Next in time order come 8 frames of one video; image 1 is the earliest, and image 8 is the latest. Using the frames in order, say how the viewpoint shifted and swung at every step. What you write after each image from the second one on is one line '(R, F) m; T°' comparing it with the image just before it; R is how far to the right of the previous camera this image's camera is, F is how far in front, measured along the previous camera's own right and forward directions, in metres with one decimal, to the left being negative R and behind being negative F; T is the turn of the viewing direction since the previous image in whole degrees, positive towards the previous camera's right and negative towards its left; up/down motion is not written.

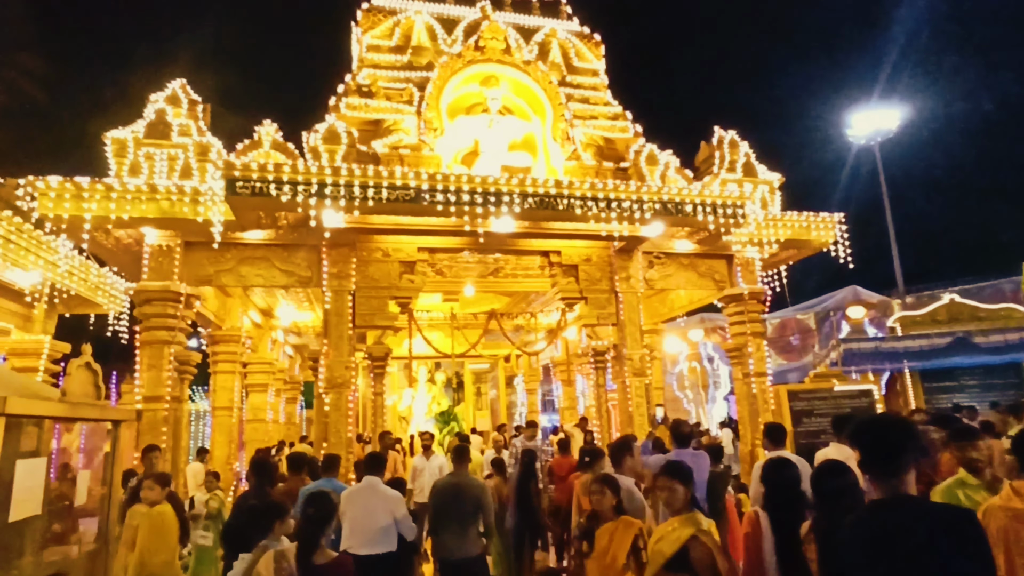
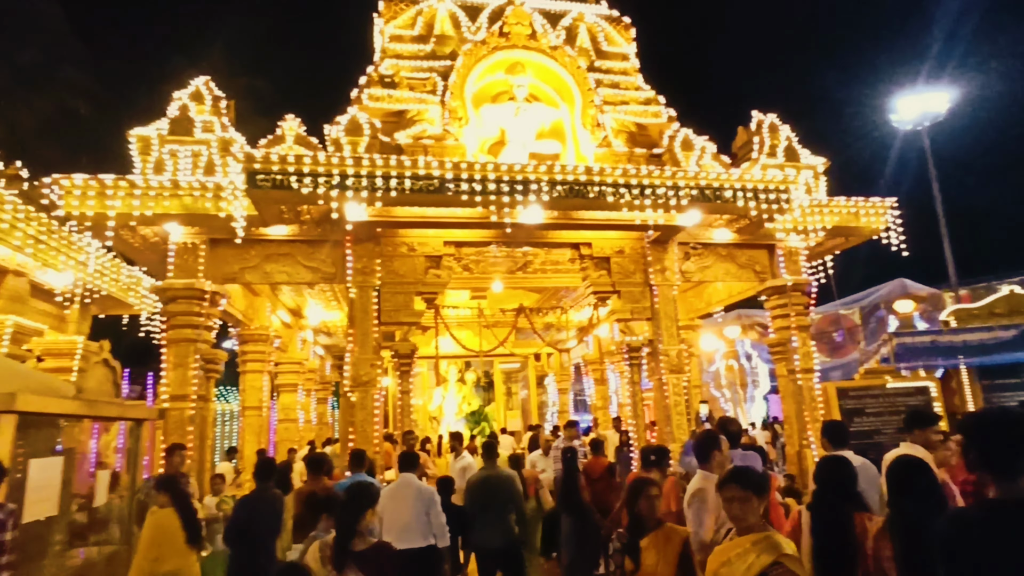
(0.0, +0.3) m; -3°
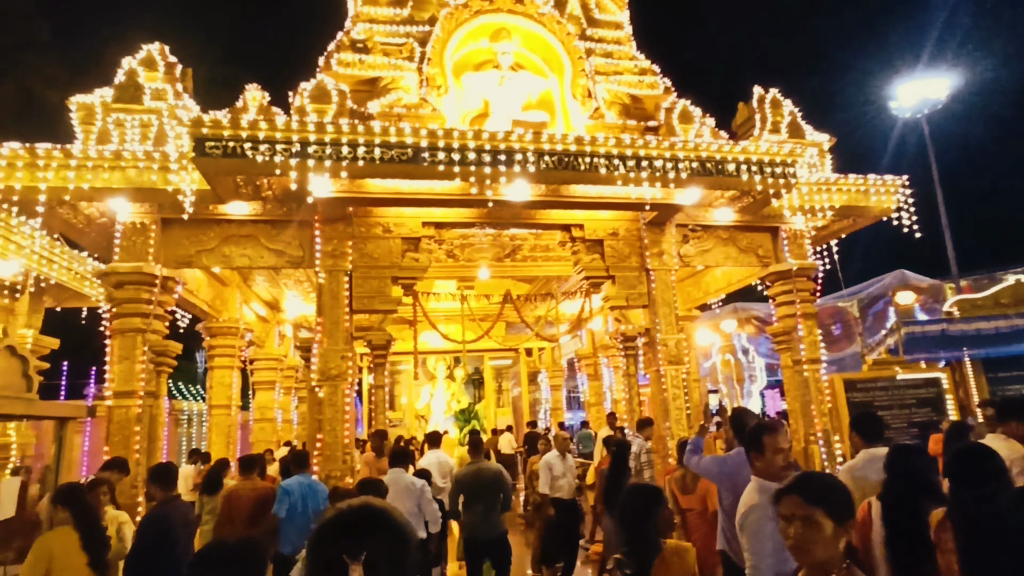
(+0.1, +0.7) m; +1°
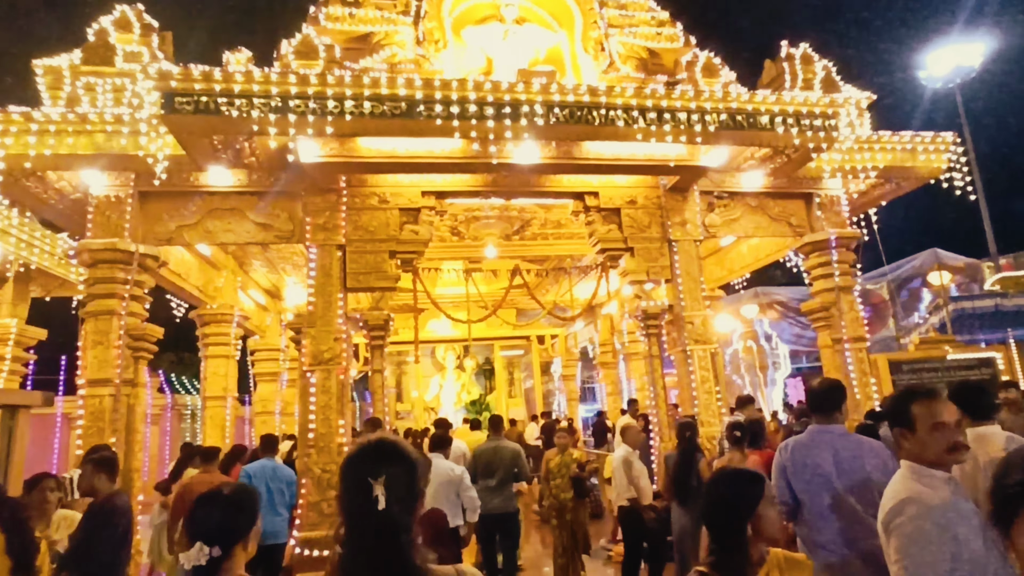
(0.0, +0.7) m; -1°
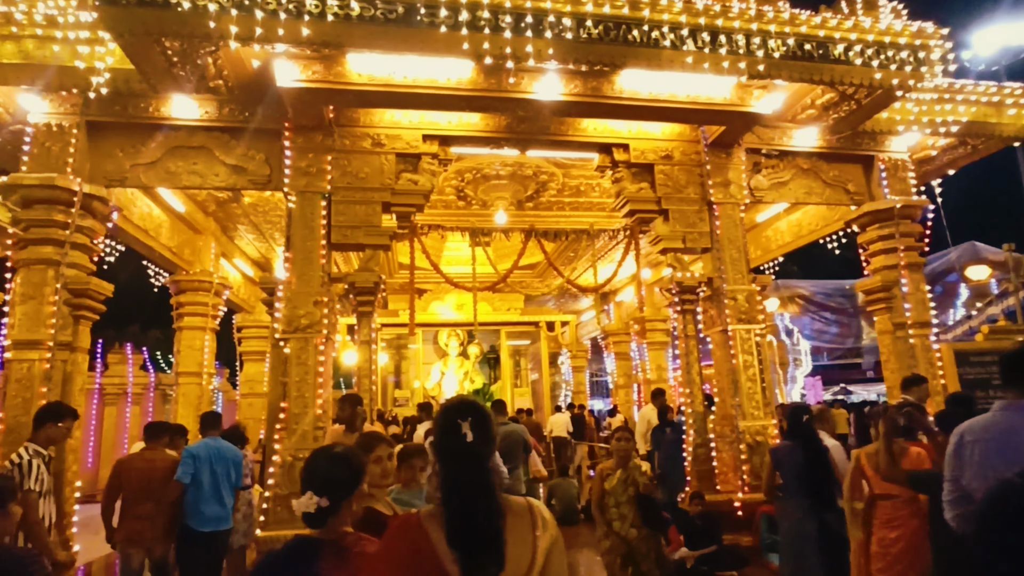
(-0.1, +1.1) m; 0°
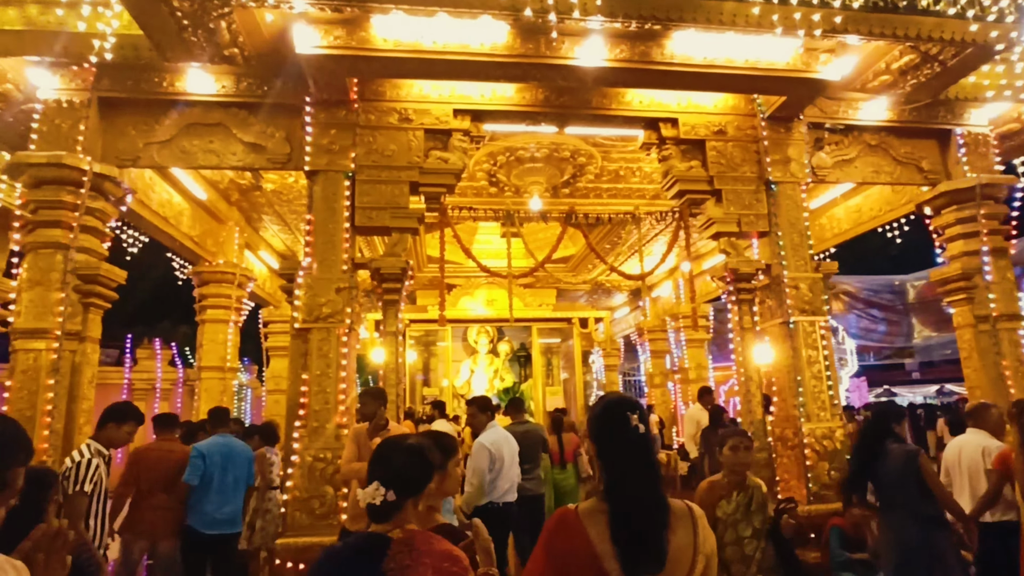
(-0.1, +0.5) m; -3°
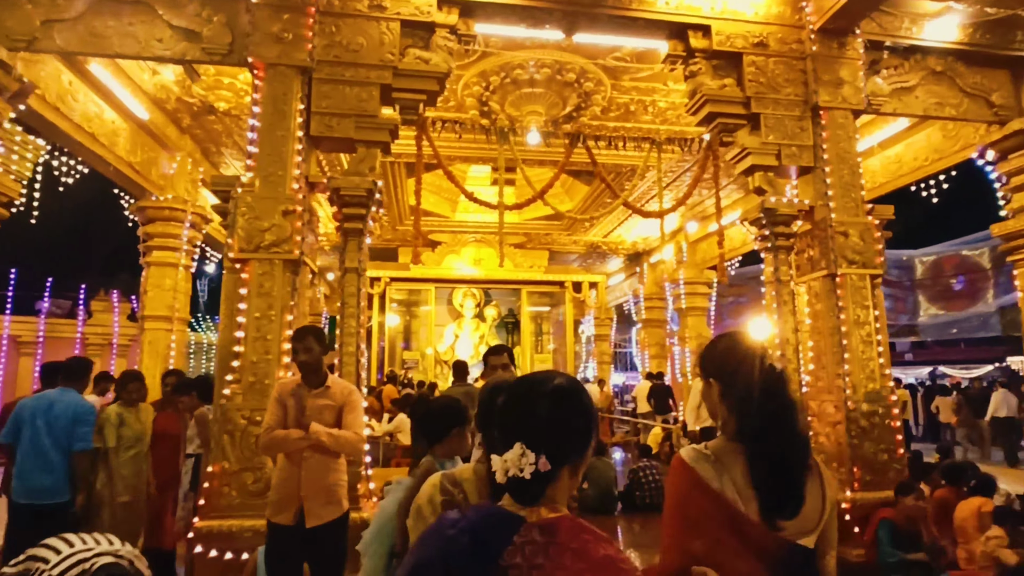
(0.0, +1.0) m; +1°
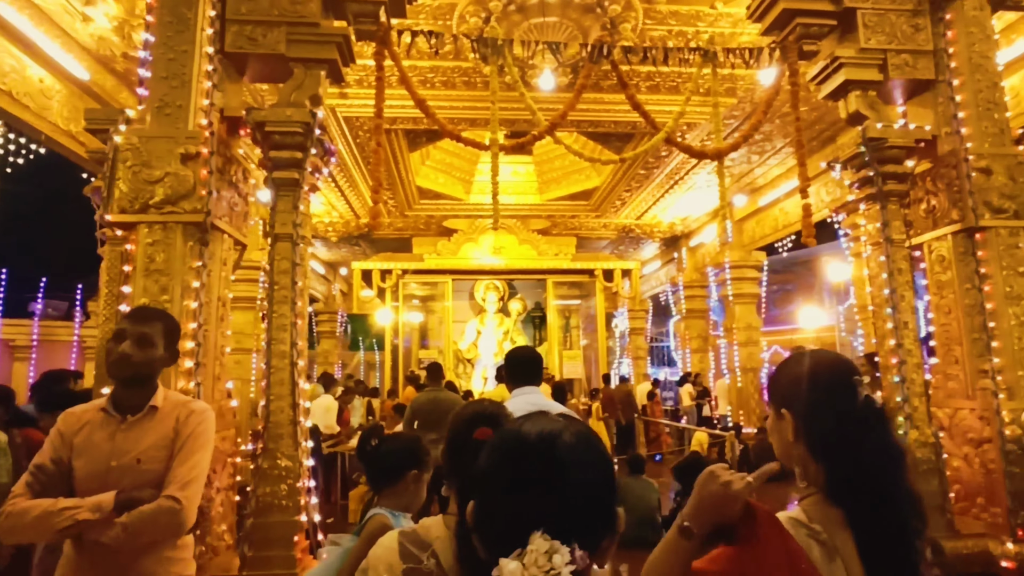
(+0.2, +1.3) m; -3°
